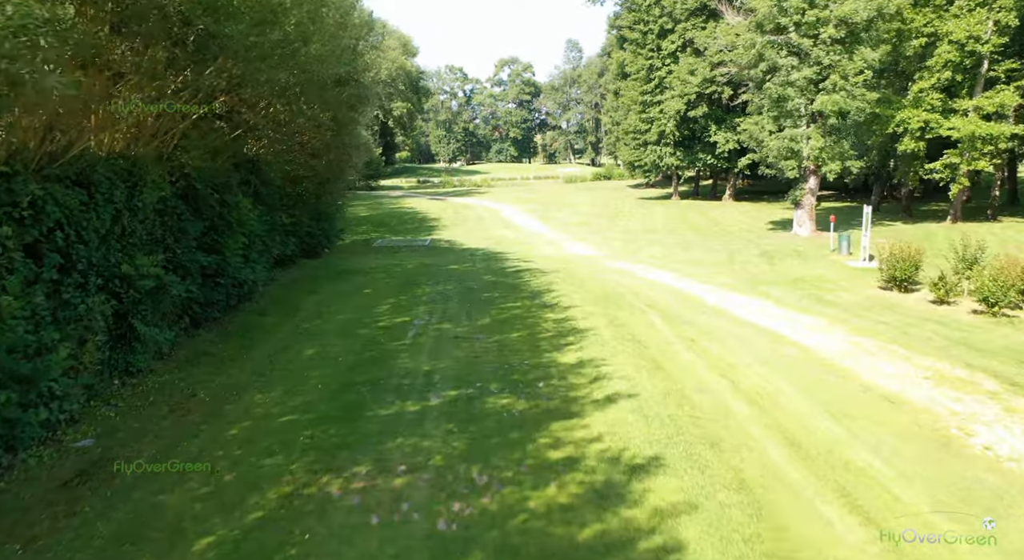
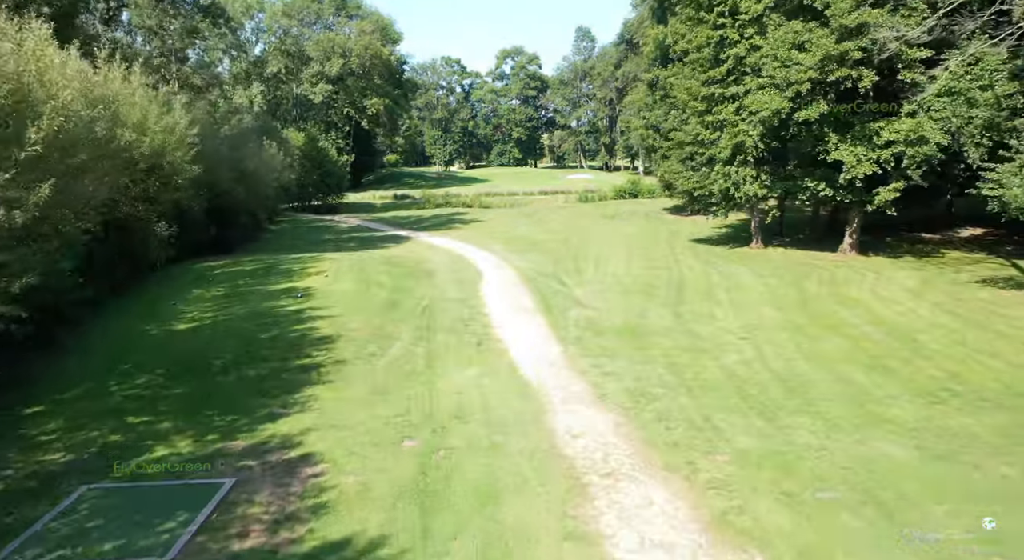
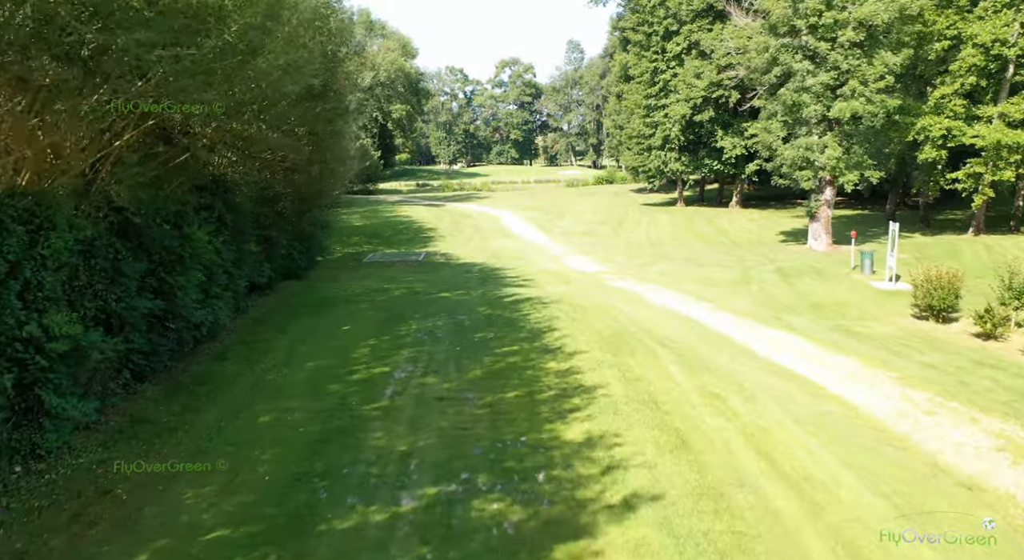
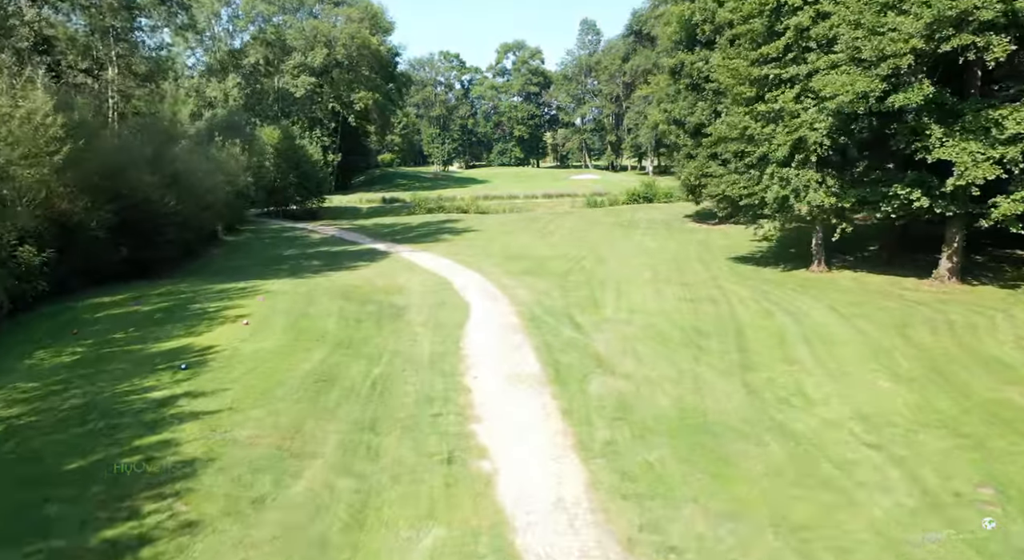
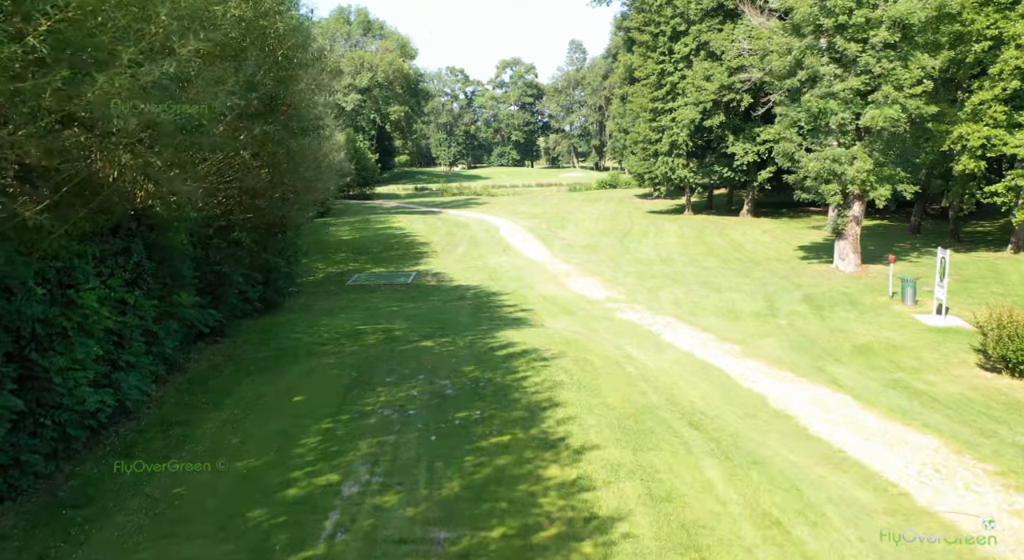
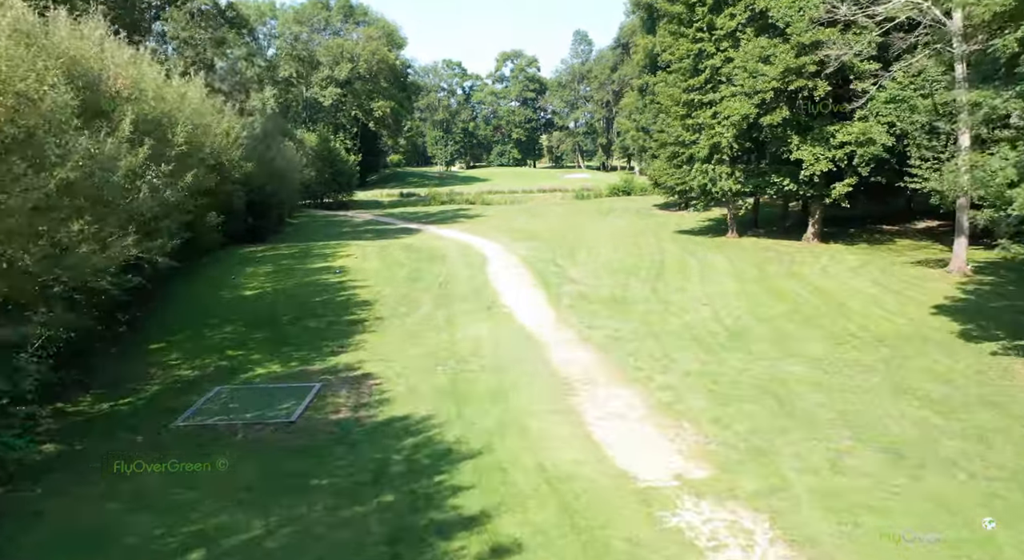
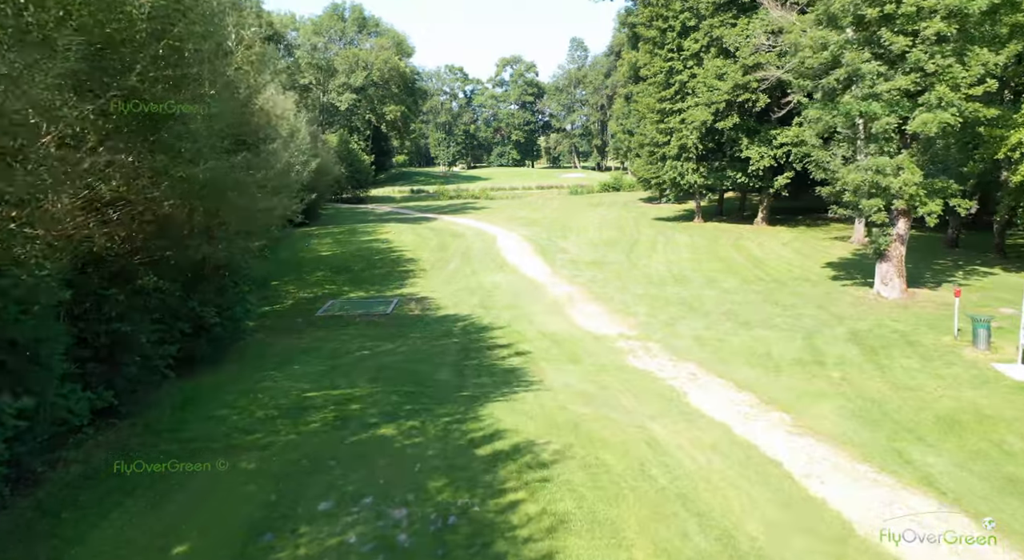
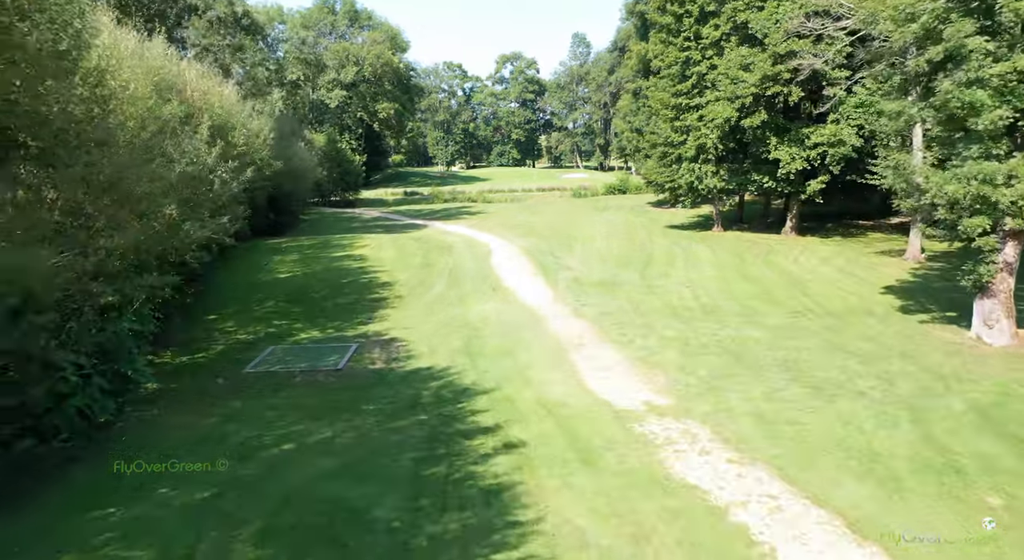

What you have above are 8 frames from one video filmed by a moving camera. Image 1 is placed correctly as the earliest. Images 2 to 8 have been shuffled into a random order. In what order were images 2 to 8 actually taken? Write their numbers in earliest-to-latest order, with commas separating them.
3, 5, 7, 8, 6, 2, 4
